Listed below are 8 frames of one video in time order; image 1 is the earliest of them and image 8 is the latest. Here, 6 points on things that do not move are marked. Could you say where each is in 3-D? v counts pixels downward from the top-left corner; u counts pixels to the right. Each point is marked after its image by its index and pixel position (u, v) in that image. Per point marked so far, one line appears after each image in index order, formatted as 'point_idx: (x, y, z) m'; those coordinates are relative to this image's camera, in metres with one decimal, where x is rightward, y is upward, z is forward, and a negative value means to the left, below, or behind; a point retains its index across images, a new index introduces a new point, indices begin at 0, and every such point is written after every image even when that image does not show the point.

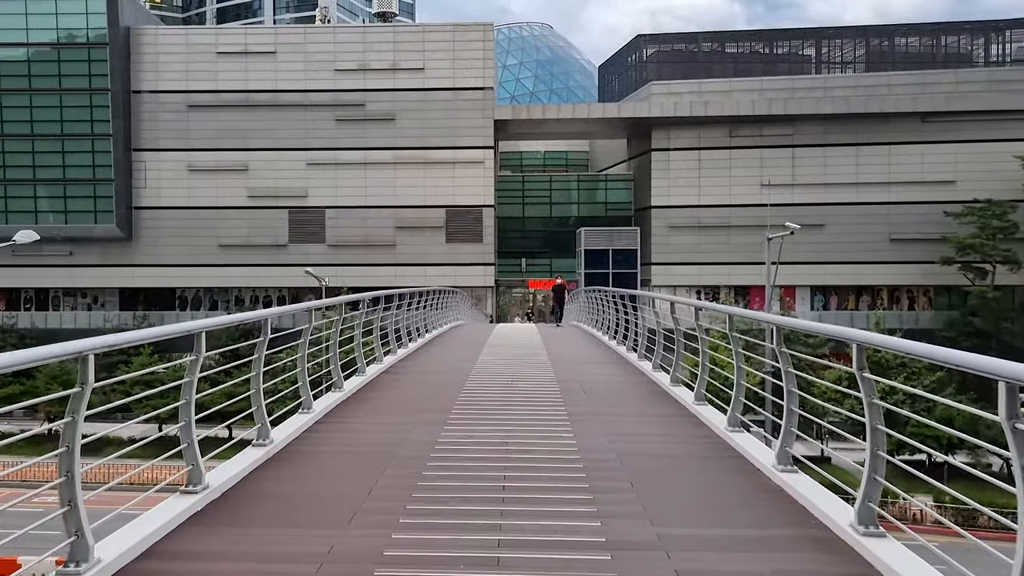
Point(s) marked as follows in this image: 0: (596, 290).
0: (+2.0, -0.1, +18.8) m
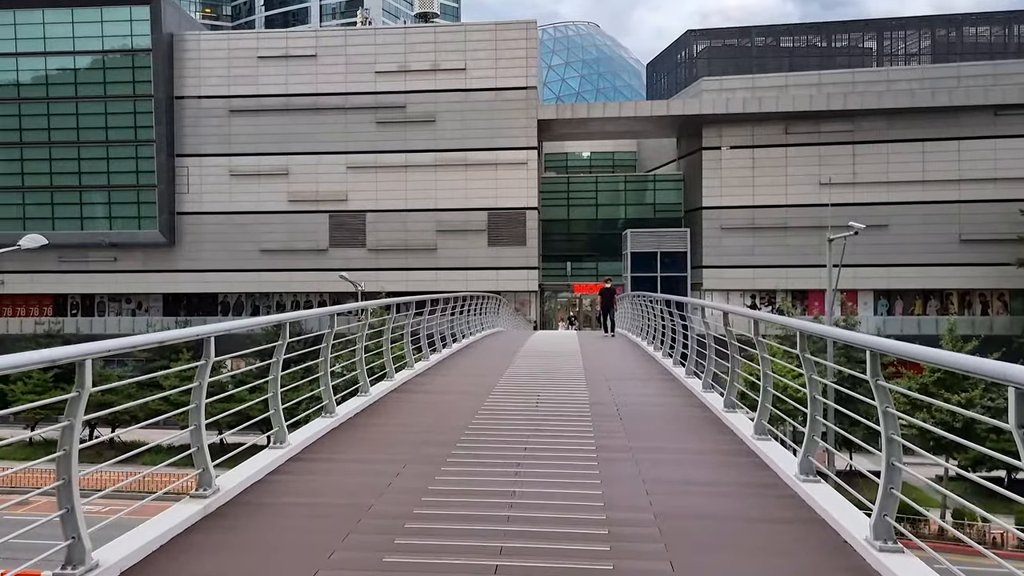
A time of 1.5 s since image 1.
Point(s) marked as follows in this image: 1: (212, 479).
0: (+2.8, -0.2, +17.5) m
1: (-1.7, -1.1, +4.5) m
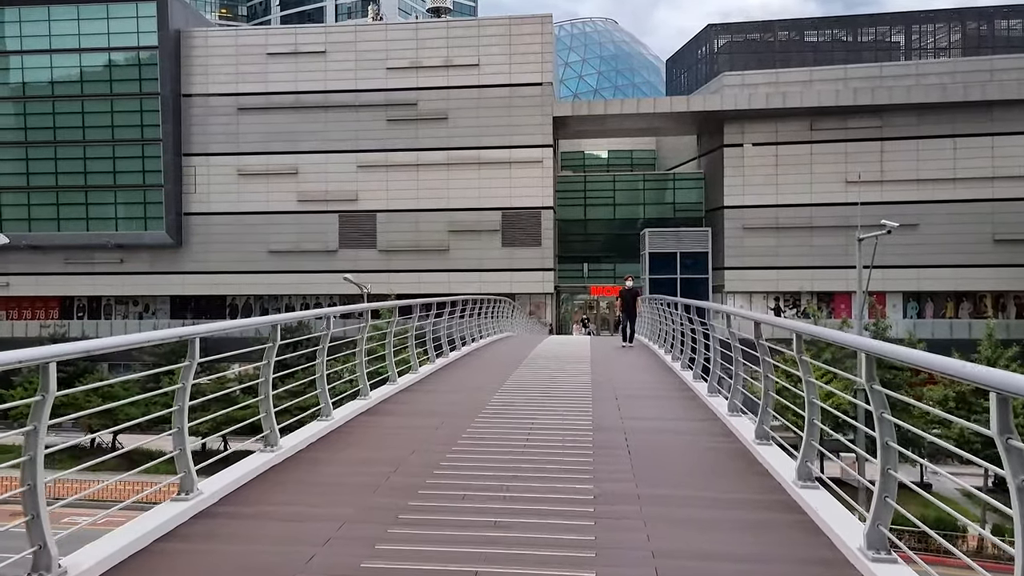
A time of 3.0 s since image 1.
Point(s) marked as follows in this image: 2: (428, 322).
0: (+3.0, -0.2, +16.1) m
1: (-1.9, -1.1, +3.3) m
2: (-1.2, -0.6, +14.7) m
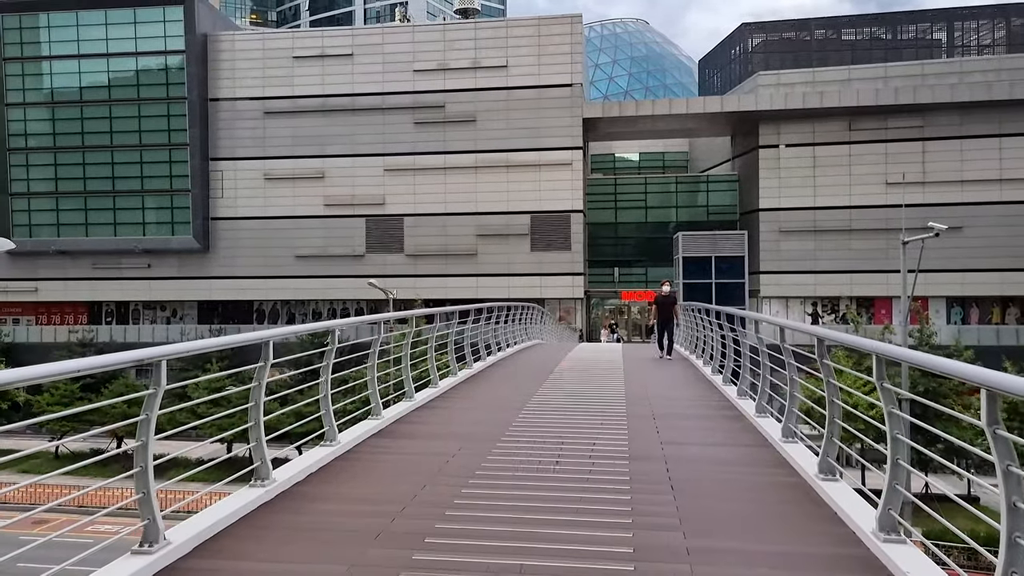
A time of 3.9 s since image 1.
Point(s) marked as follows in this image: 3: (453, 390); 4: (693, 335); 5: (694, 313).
0: (+3.5, -0.4, +15.3) m
1: (-1.8, -1.2, +2.7) m
2: (-0.8, -0.7, +13.9) m
3: (-0.8, -1.3, +10.3) m
4: (+3.6, -0.9, +15.9) m
5: (+3.6, -0.5, +15.9) m
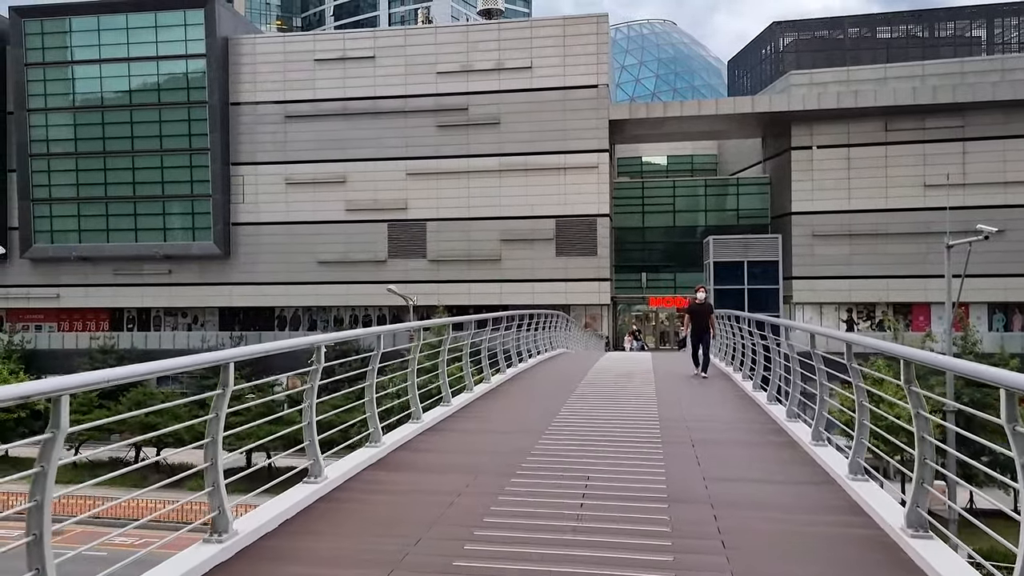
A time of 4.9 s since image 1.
0: (+3.9, -0.5, +14.3) m
1: (-1.8, -1.2, +1.8) m
2: (-0.4, -0.8, +13.1) m
3: (-0.5, -1.4, +9.4) m
4: (+4.0, -1.1, +14.9) m
5: (+4.0, -0.6, +14.8) m
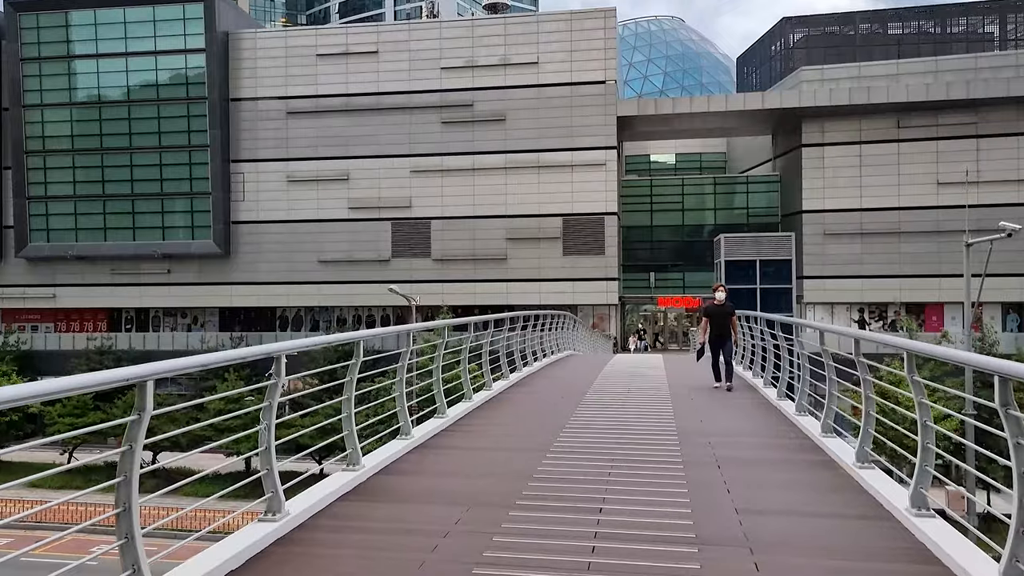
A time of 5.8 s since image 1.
0: (+4.1, -0.5, +13.5) m
1: (-1.8, -1.2, +1.1) m
2: (-0.3, -0.8, +12.3) m
3: (-0.4, -1.4, +8.7) m
4: (+4.2, -1.1, +14.1) m
5: (+4.2, -0.6, +14.1) m
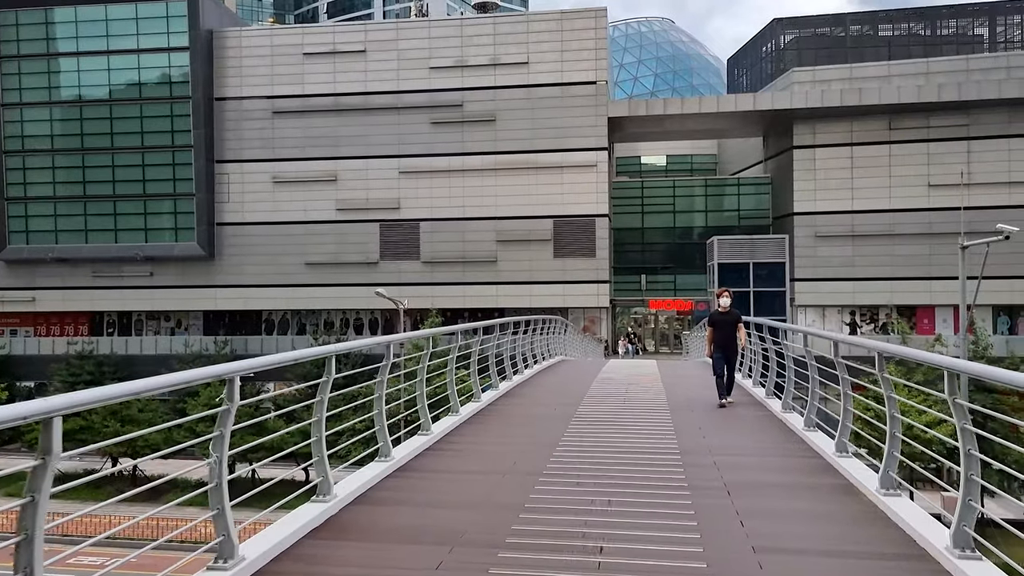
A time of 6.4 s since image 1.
0: (+3.9, -0.5, +13.1) m
1: (-1.8, -1.3, +0.6) m
2: (-0.4, -0.9, +11.9) m
3: (-0.5, -1.4, +8.2) m
4: (+4.0, -1.1, +13.7) m
5: (+4.0, -0.7, +13.7) m
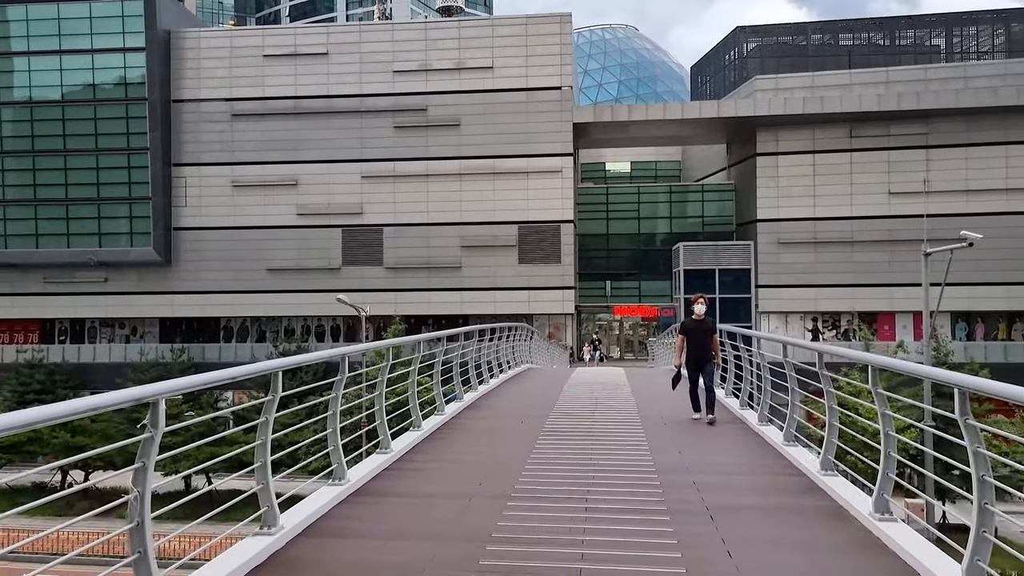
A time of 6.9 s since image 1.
0: (+3.3, -0.7, +12.9) m
1: (-1.8, -1.3, +0.2) m
2: (-0.9, -1.0, +11.5) m
3: (-0.9, -1.5, +7.8) m
4: (+3.4, -1.3, +13.5) m
5: (+3.4, -0.8, +13.5) m
